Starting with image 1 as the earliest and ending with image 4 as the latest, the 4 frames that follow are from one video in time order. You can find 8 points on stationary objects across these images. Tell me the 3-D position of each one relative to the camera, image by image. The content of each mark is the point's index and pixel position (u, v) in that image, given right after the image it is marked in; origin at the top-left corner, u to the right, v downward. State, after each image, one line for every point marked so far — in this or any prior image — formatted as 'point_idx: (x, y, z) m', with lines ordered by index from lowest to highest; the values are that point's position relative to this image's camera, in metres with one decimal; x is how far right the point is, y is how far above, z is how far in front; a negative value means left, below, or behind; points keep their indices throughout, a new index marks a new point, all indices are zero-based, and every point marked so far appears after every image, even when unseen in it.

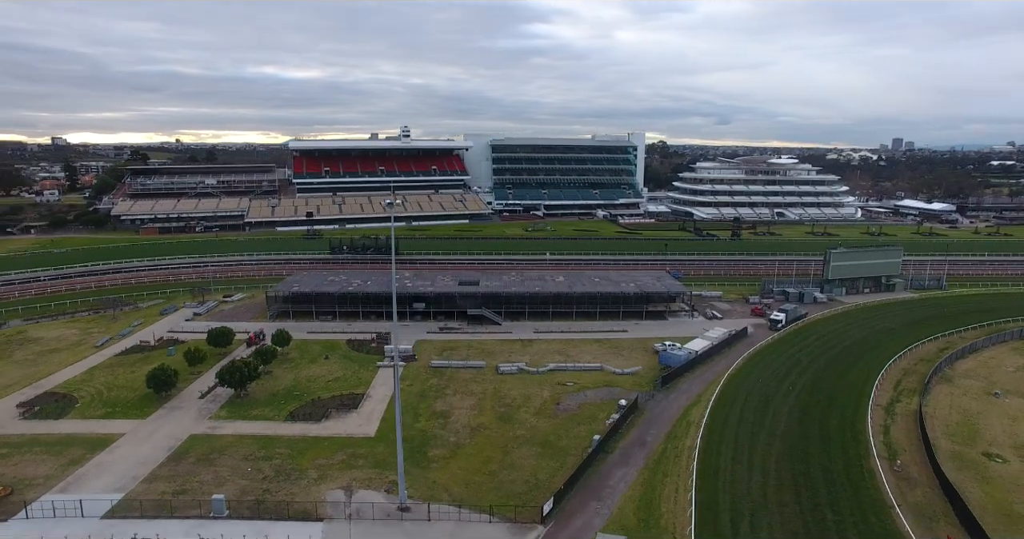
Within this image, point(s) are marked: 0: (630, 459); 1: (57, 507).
0: (+4.0, -6.4, +18.5) m
1: (-12.9, -6.8, +15.6) m
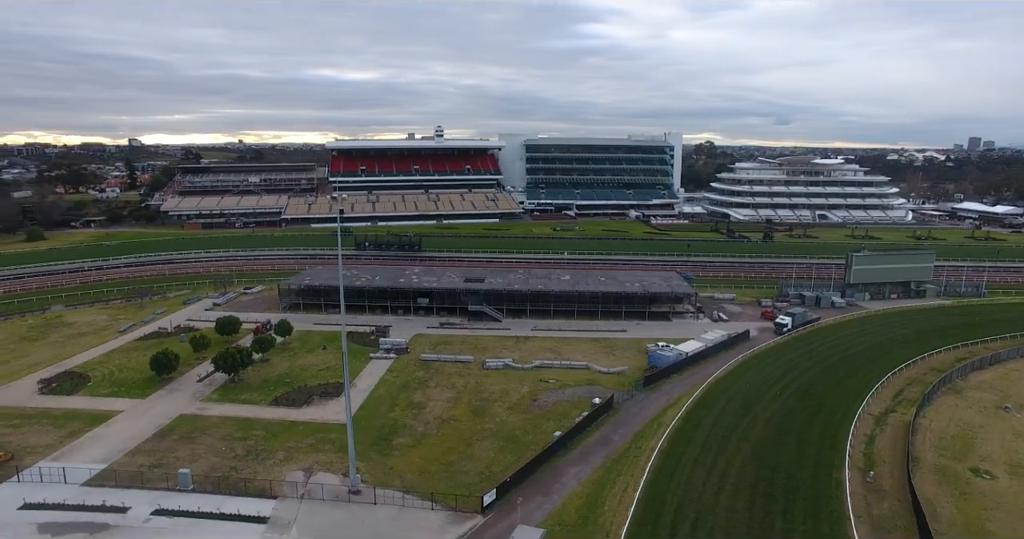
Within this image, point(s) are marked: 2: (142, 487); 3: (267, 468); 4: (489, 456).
0: (+2.6, -6.3, +18.5) m
1: (-14.5, -6.3, +17.0) m
2: (-11.0, -6.5, +16.4) m
3: (-7.9, -6.4, +17.7) m
4: (-0.8, -6.3, +18.6) m
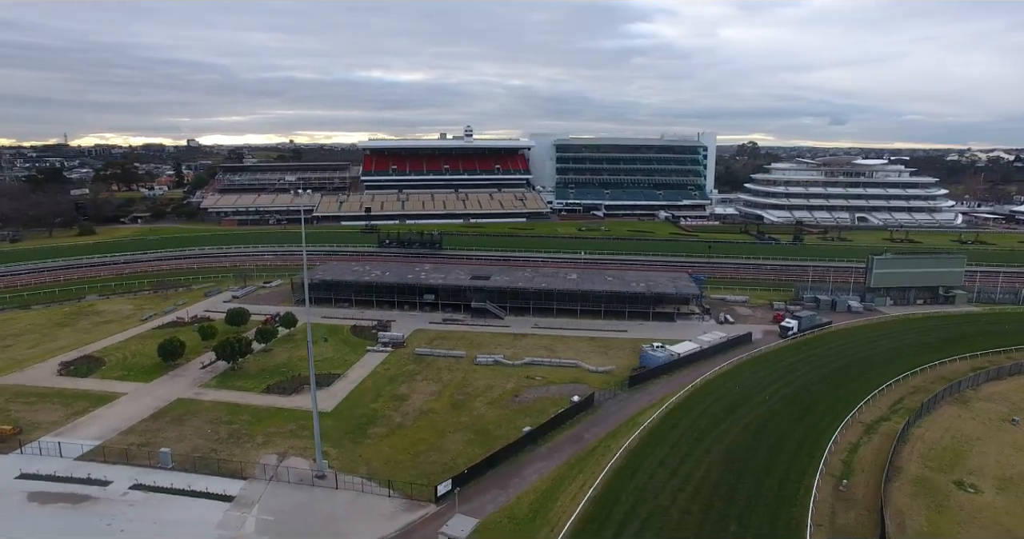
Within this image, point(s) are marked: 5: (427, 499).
0: (+1.5, -6.2, +18.6) m
1: (-15.7, -6.0, +18.4) m
2: (-12.2, -6.1, +17.5) m
3: (-9.0, -6.1, +18.6) m
4: (-1.9, -6.1, +18.9) m
5: (-2.5, -6.6, +16.0) m
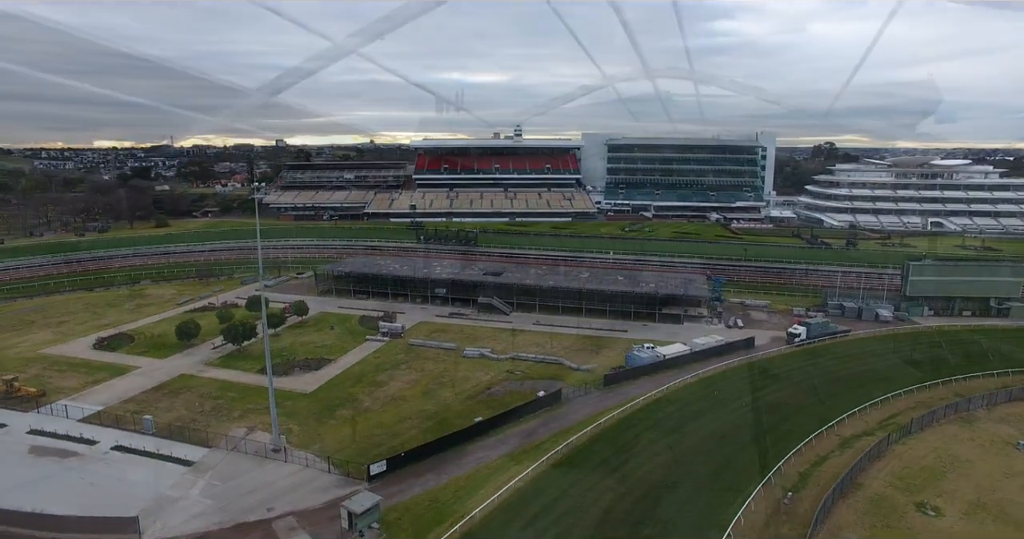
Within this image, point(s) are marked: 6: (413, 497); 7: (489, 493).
0: (-0.3, -6.0, +18.9) m
1: (-17.3, -5.3, +20.9) m
2: (-14.0, -5.6, +19.5) m
3: (-10.7, -5.6, +20.2) m
4: (-3.6, -5.8, +19.6) m
5: (-4.6, -6.3, +16.8) m
6: (-2.8, -6.4, +15.7) m
7: (-0.6, -6.4, +15.9) m
